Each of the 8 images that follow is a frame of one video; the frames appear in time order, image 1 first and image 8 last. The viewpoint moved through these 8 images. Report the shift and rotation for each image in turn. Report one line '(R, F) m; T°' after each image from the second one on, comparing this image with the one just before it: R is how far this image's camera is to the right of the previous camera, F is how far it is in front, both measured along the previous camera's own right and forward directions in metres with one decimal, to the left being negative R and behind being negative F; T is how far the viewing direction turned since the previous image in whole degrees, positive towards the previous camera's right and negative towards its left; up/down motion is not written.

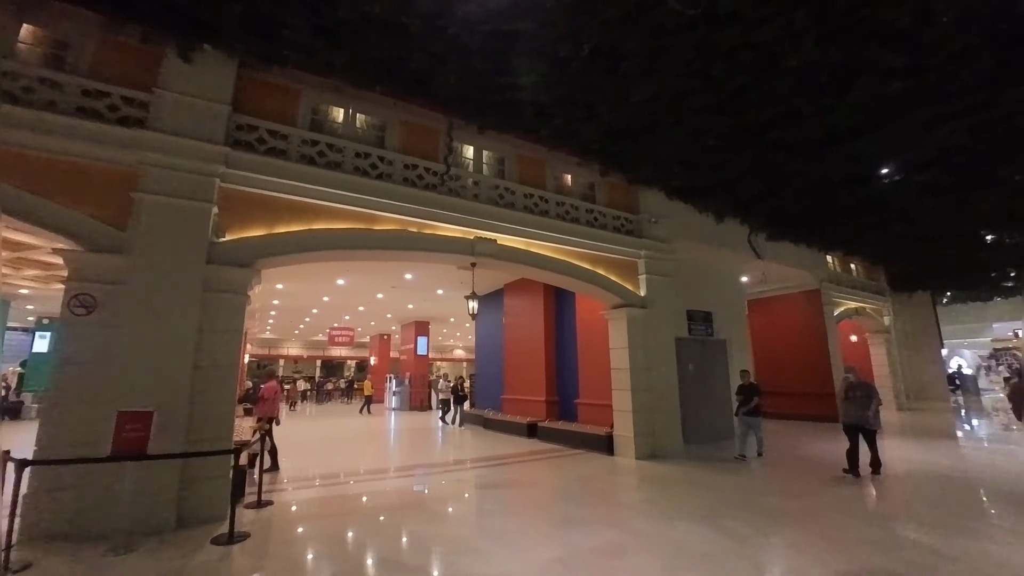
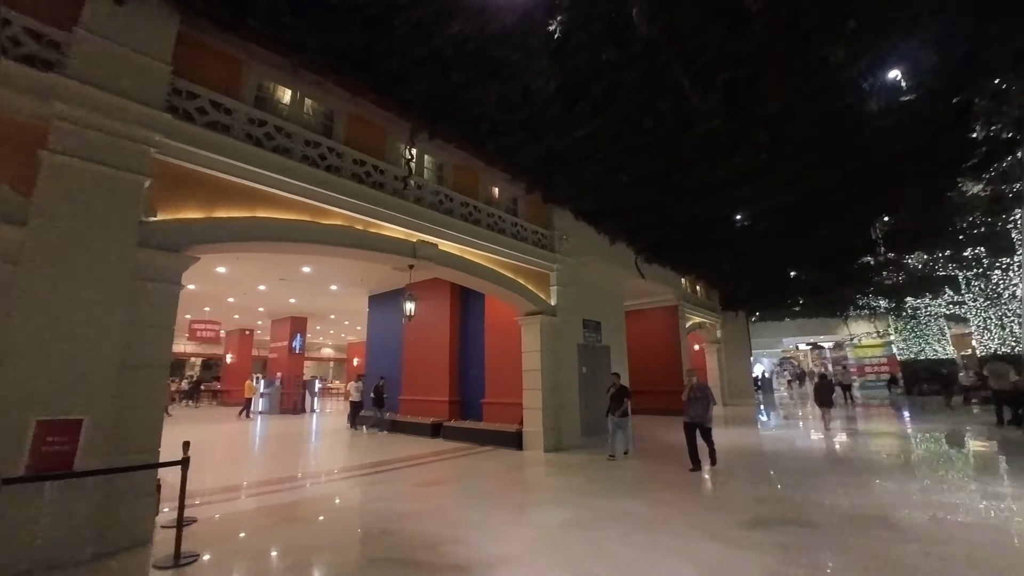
(-1.1, -0.2) m; +18°
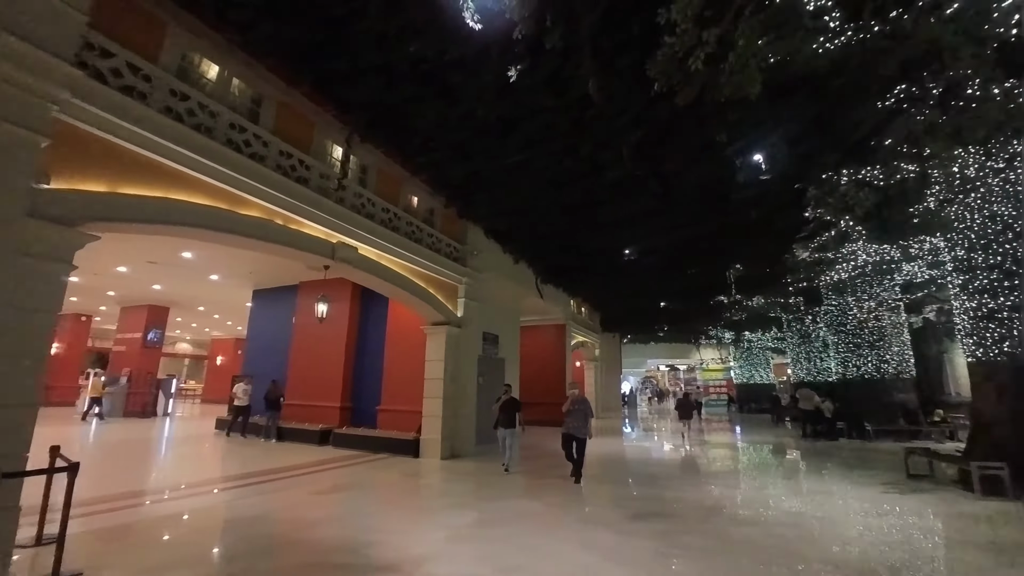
(-0.5, -0.3) m; +14°
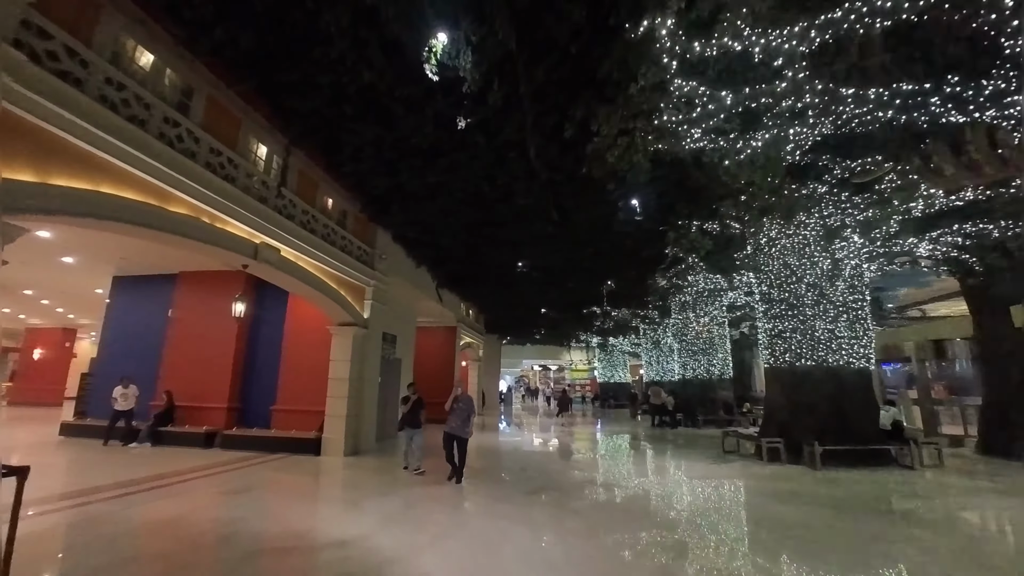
(-0.6, -0.7) m; +15°
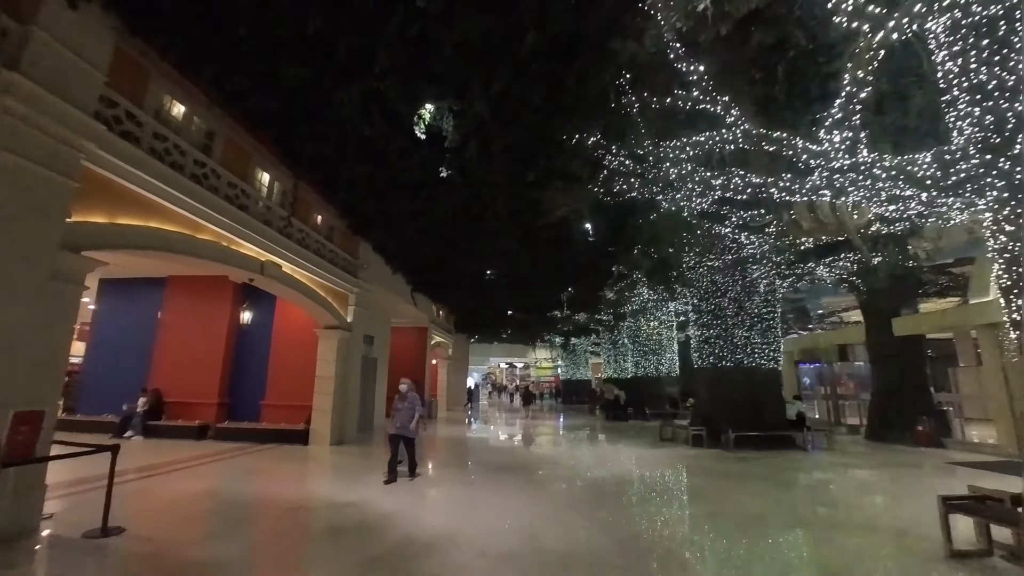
(0.0, -1.2) m; +4°
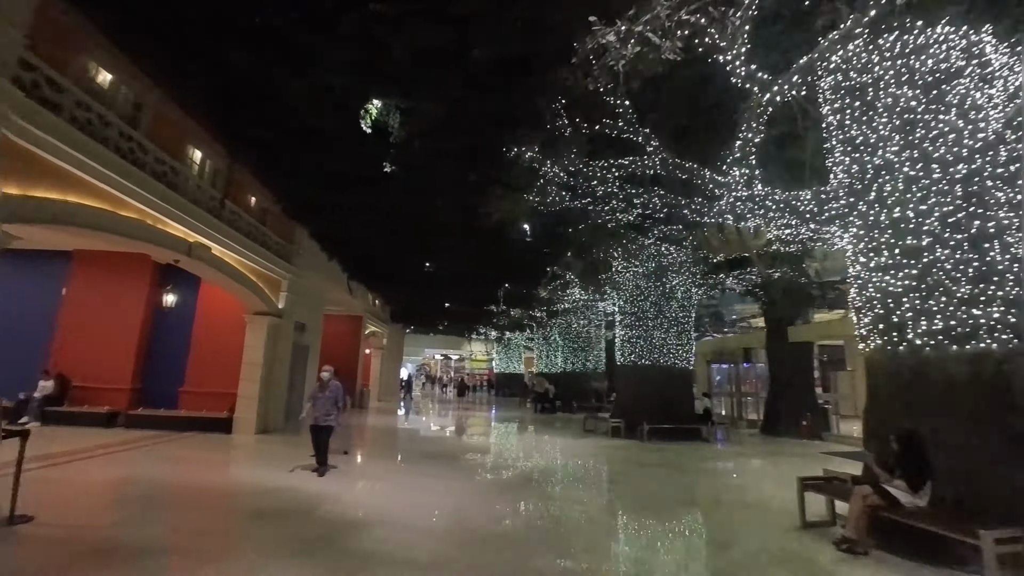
(0.0, -0.3) m; +8°
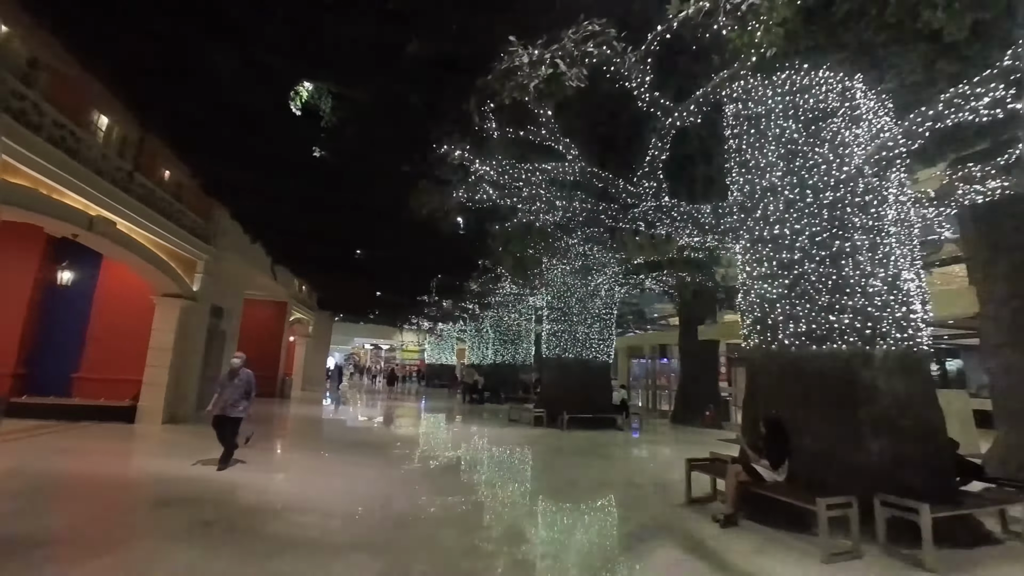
(+0.1, -0.2) m; +8°
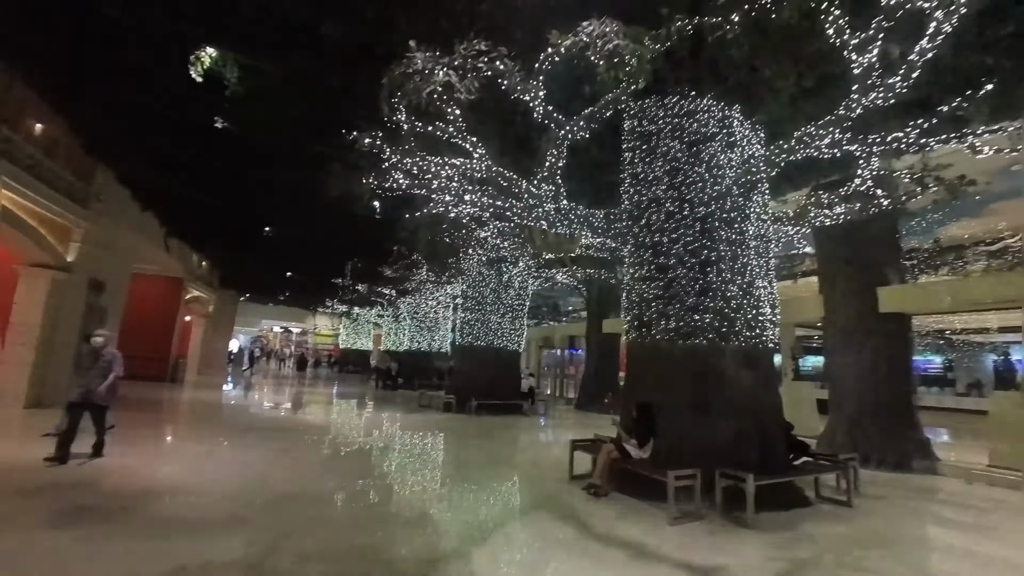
(+0.2, -0.3) m; +9°
